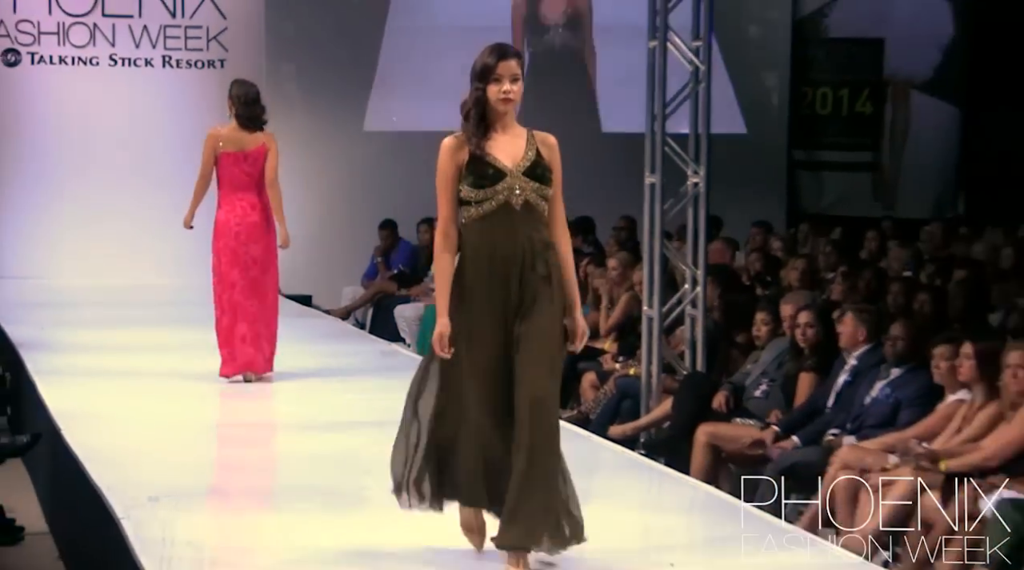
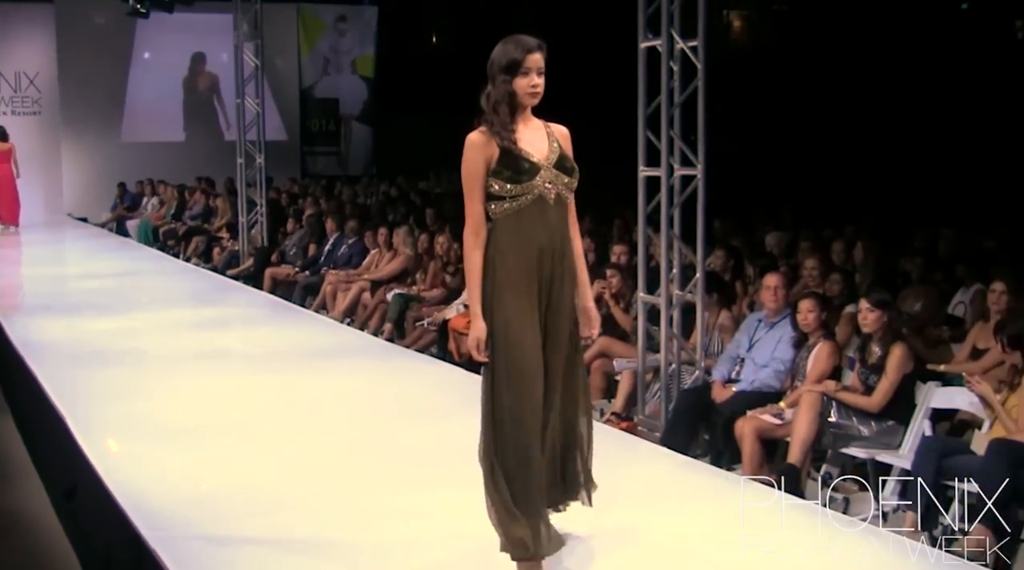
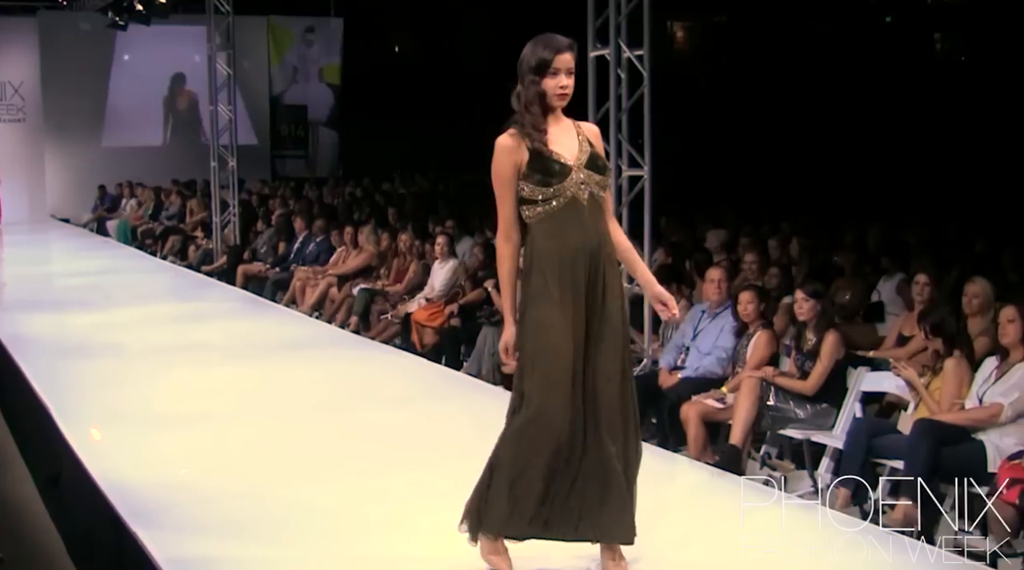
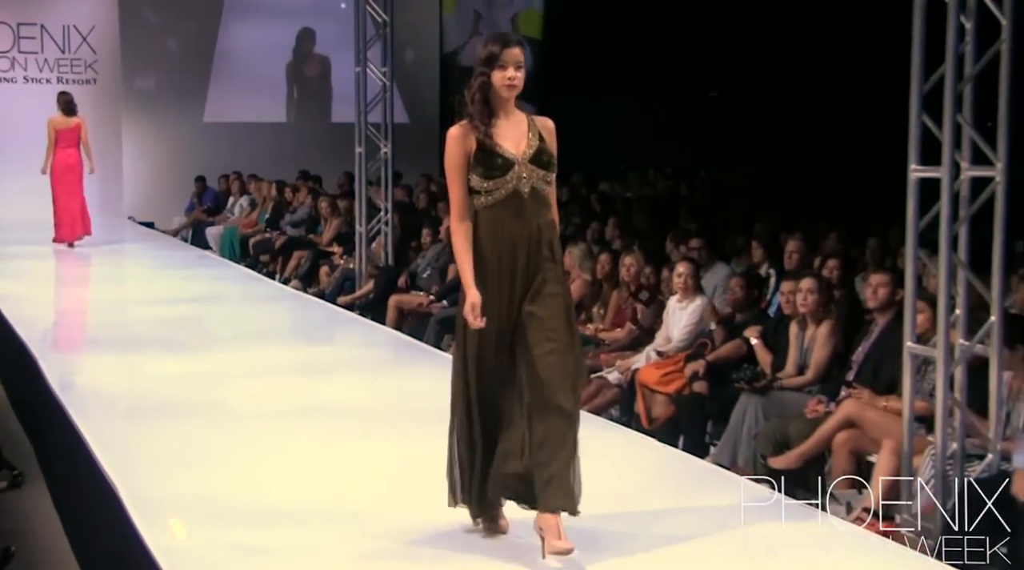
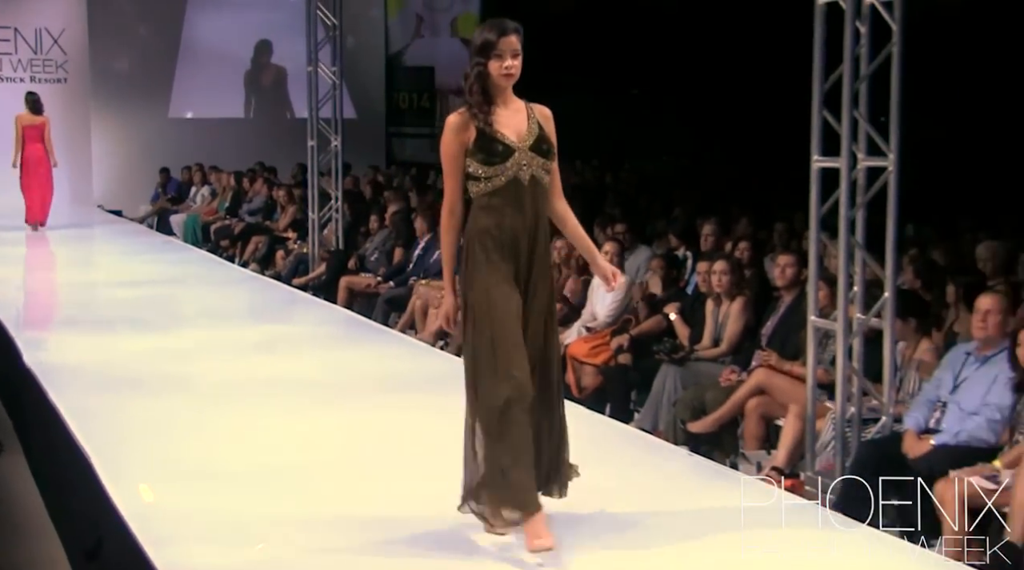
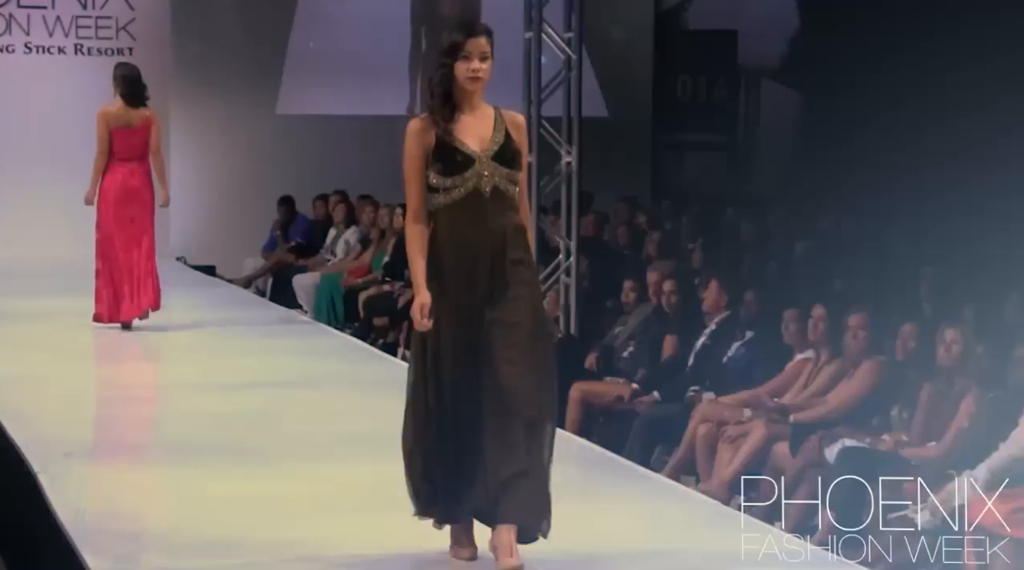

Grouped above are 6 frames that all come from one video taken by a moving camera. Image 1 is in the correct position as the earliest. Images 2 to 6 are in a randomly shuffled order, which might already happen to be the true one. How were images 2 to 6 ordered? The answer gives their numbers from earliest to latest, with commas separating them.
6, 4, 5, 2, 3
